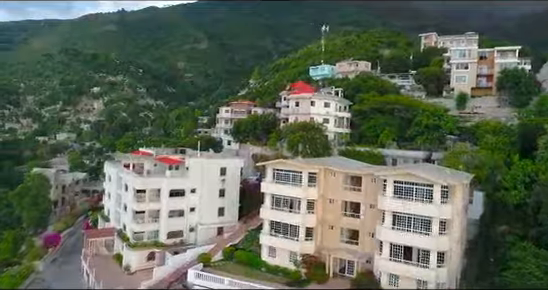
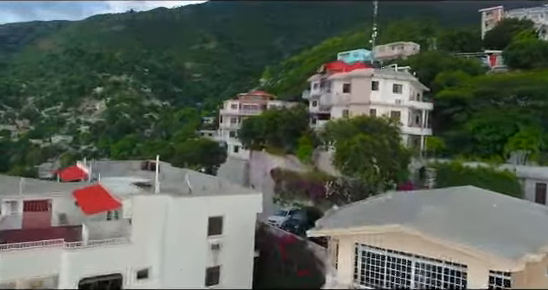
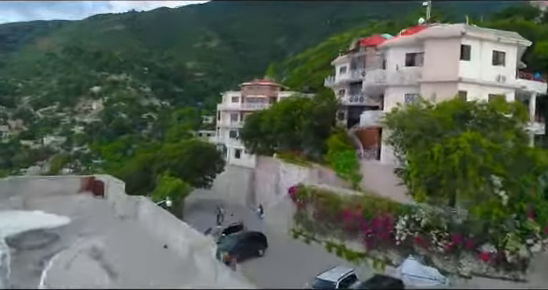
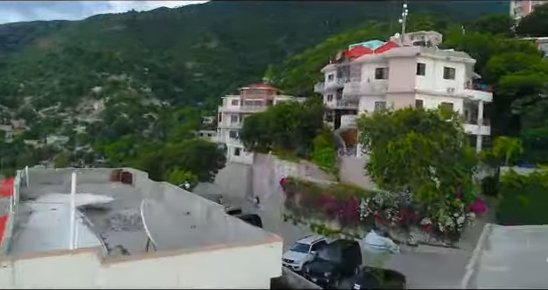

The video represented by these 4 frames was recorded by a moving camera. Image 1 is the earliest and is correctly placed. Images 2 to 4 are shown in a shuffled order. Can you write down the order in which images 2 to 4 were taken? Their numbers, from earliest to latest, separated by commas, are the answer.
2, 4, 3
